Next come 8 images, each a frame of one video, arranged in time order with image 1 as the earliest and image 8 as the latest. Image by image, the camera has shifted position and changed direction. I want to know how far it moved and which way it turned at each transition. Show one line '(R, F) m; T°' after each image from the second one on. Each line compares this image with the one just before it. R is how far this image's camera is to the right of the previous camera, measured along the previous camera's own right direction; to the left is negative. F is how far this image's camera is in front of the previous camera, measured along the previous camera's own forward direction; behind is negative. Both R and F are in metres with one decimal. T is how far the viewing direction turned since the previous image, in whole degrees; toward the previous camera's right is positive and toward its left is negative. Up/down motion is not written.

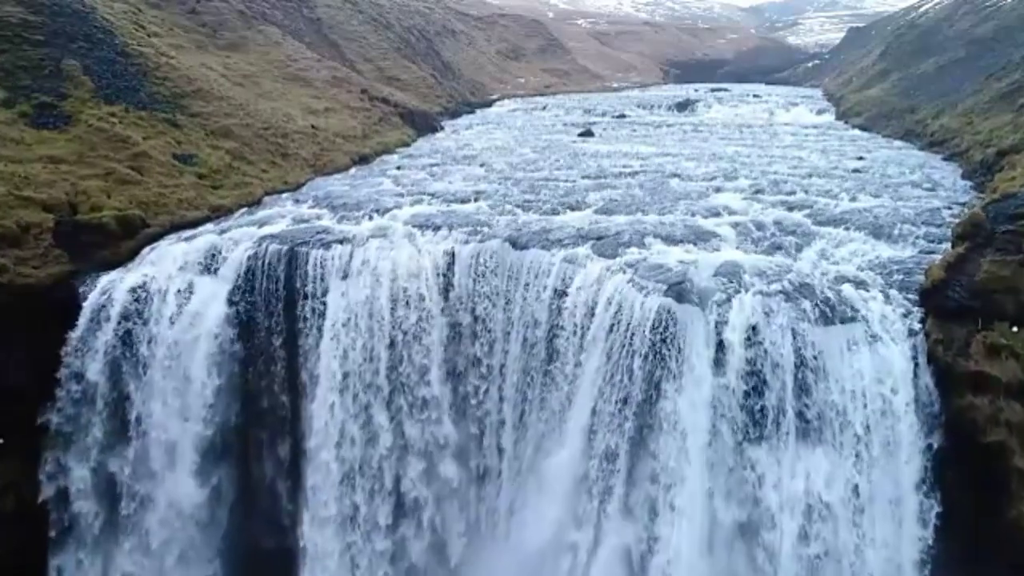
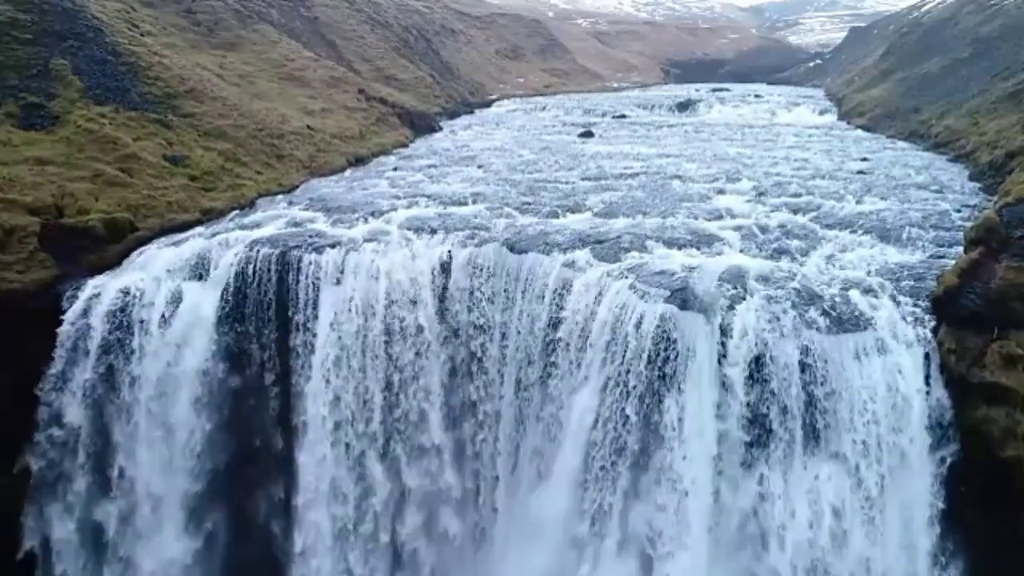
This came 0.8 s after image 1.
(0.0, +0.8) m; 0°
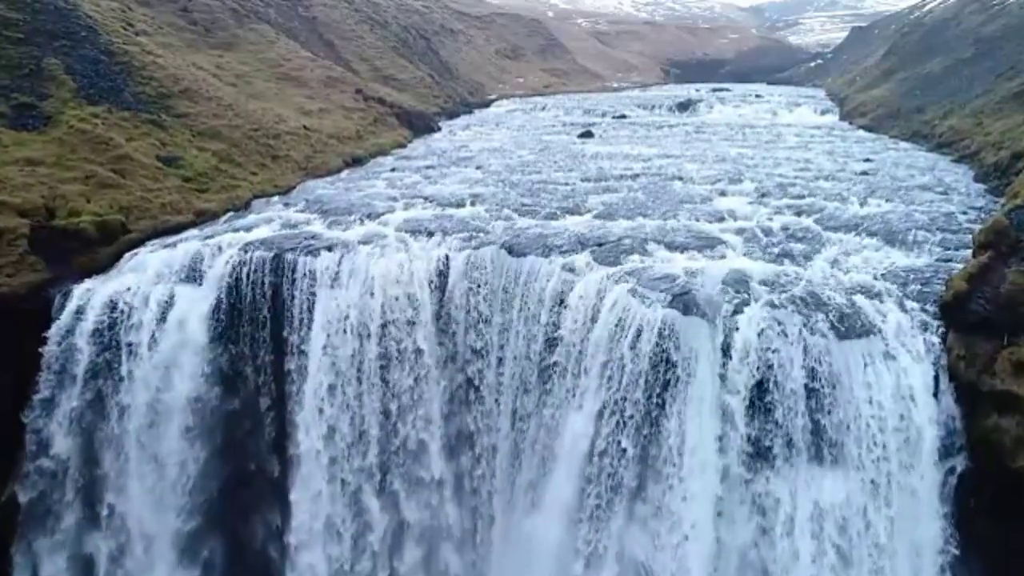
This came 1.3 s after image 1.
(0.0, +0.5) m; 0°
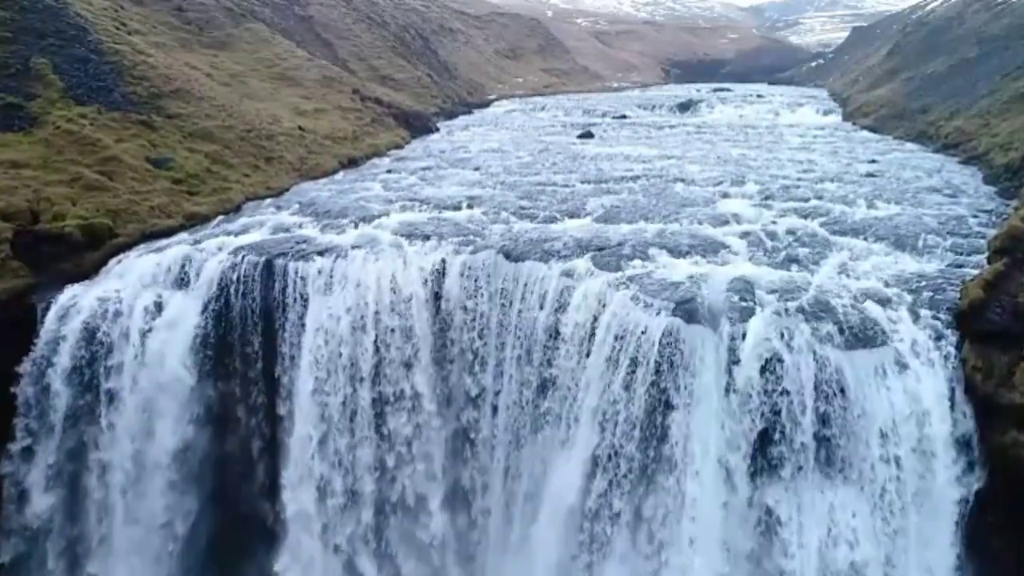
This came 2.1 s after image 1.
(0.0, +0.8) m; 0°
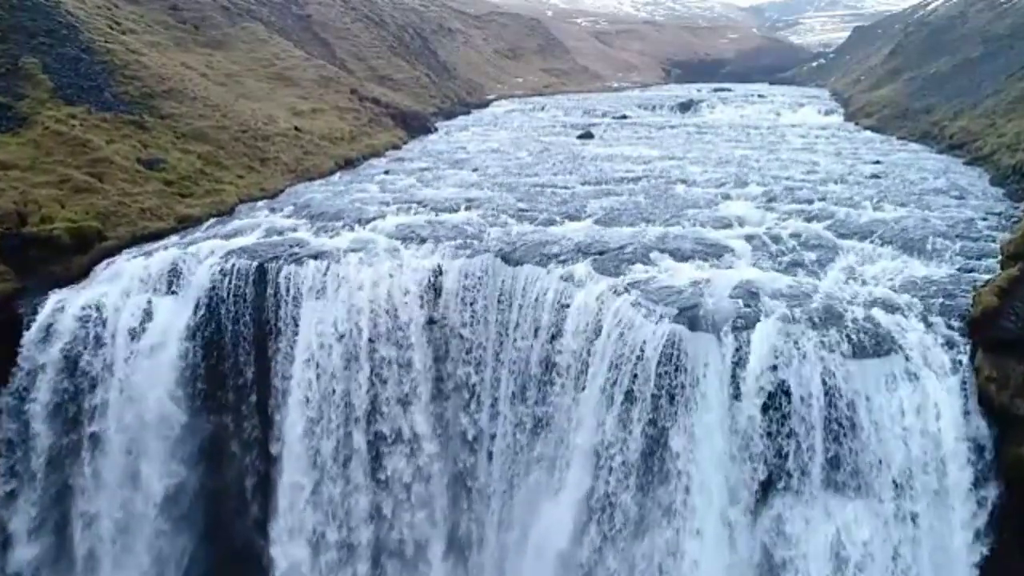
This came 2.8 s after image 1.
(0.0, +0.7) m; 0°
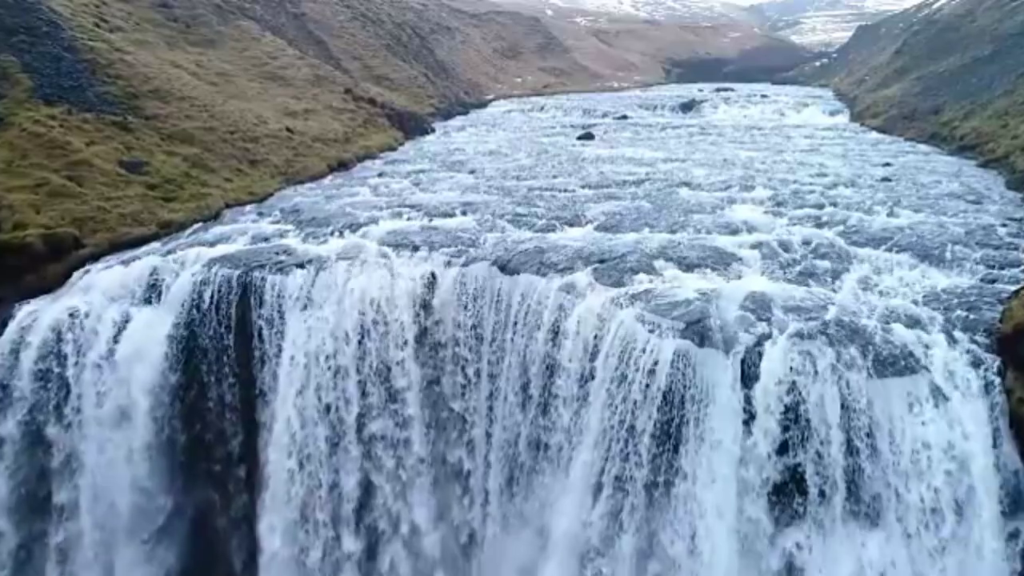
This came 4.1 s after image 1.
(0.0, +1.4) m; 0°
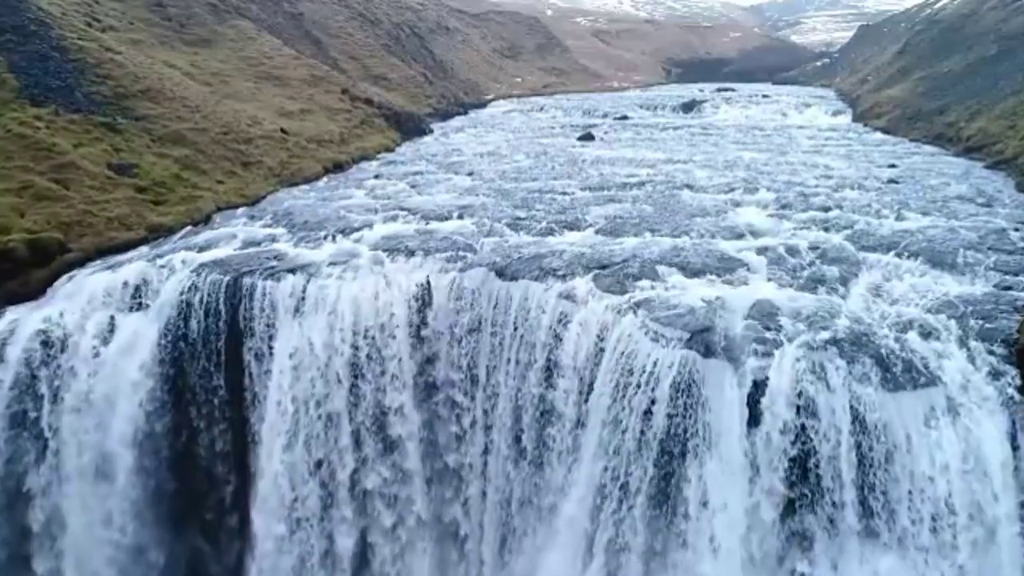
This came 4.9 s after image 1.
(0.0, +0.8) m; 0°
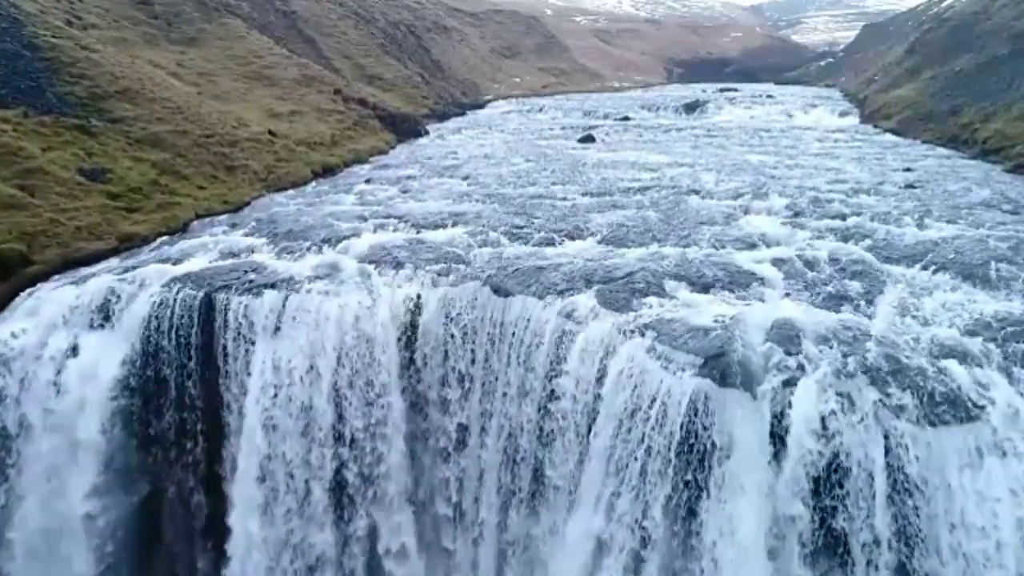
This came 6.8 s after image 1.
(0.0, +1.9) m; 0°
